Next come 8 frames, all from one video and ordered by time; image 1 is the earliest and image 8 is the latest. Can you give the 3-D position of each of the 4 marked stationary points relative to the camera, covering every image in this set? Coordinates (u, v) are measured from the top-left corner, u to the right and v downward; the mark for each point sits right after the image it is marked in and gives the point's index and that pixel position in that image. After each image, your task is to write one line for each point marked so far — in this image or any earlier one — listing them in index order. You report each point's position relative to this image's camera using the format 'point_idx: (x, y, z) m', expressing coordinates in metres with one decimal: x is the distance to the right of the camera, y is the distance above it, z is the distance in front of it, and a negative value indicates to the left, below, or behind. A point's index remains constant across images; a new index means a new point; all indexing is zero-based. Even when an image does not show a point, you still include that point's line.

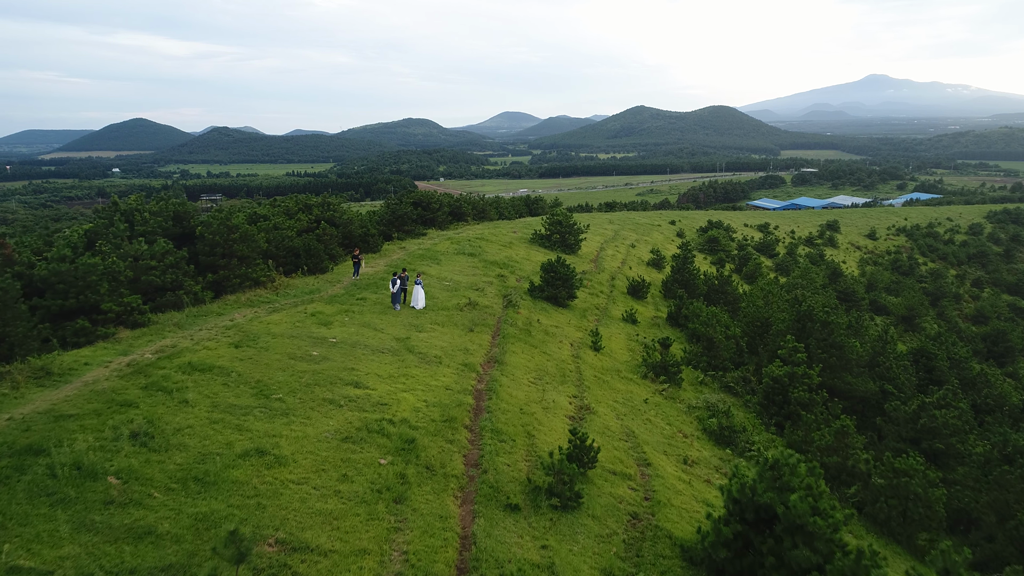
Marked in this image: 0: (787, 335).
0: (+7.6, -1.4, +19.8) m
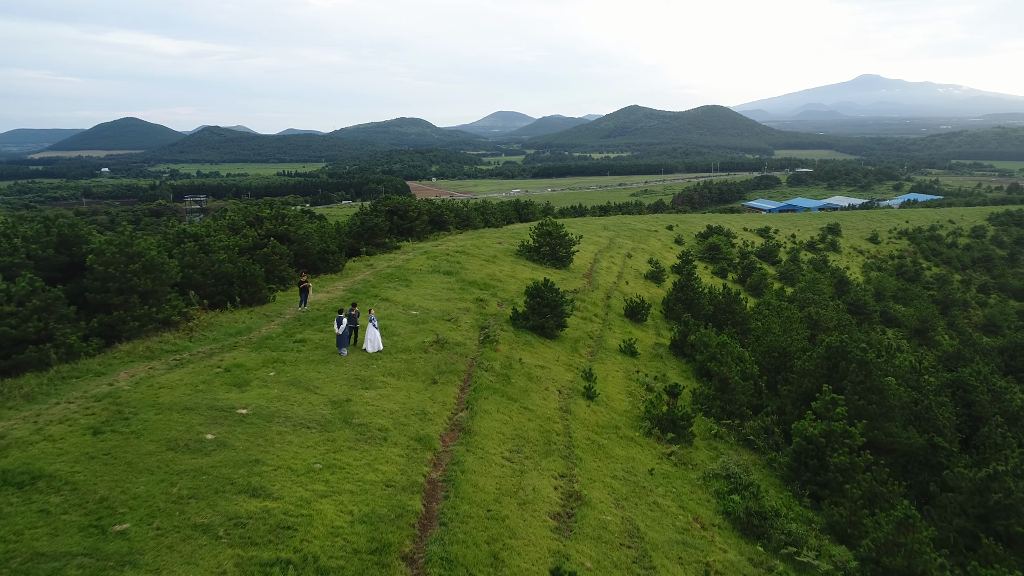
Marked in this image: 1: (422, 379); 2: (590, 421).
0: (+7.0, -2.1, +16.7) m
1: (-1.7, -1.7, +13.2) m
2: (+1.5, -2.6, +13.9) m
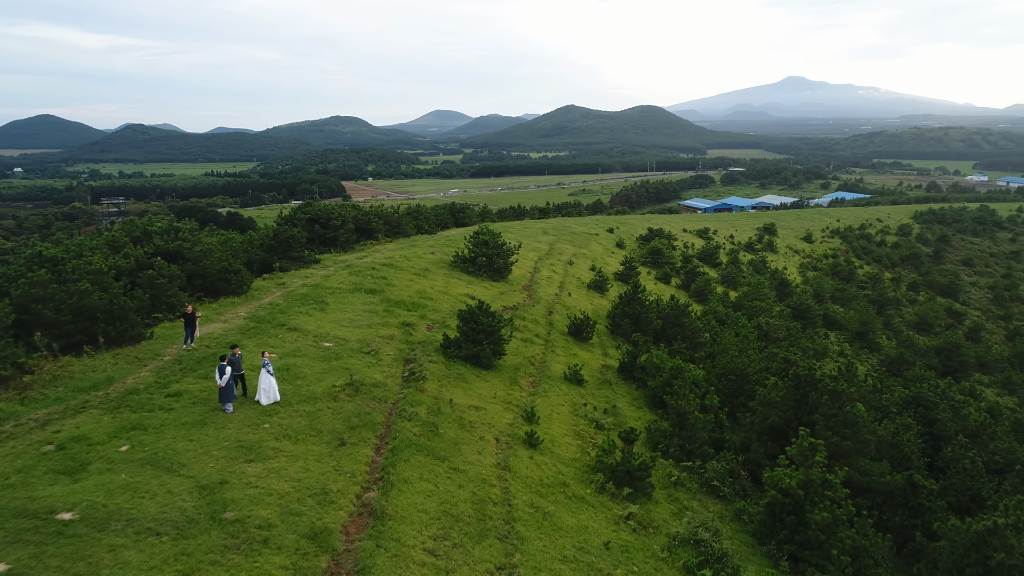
0: (+5.6, -2.6, +15.0) m
1: (-2.8, -2.3, +10.7) m
2: (+0.3, -3.1, +11.7) m
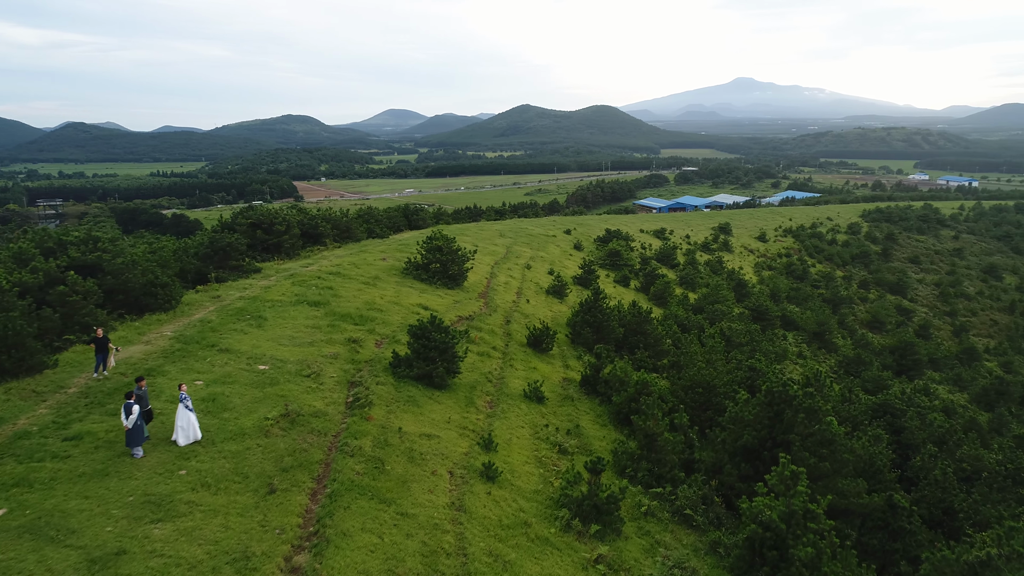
0: (+4.7, -2.8, +14.1) m
1: (-3.4, -2.6, +9.3) m
2: (-0.3, -3.4, +10.5) m
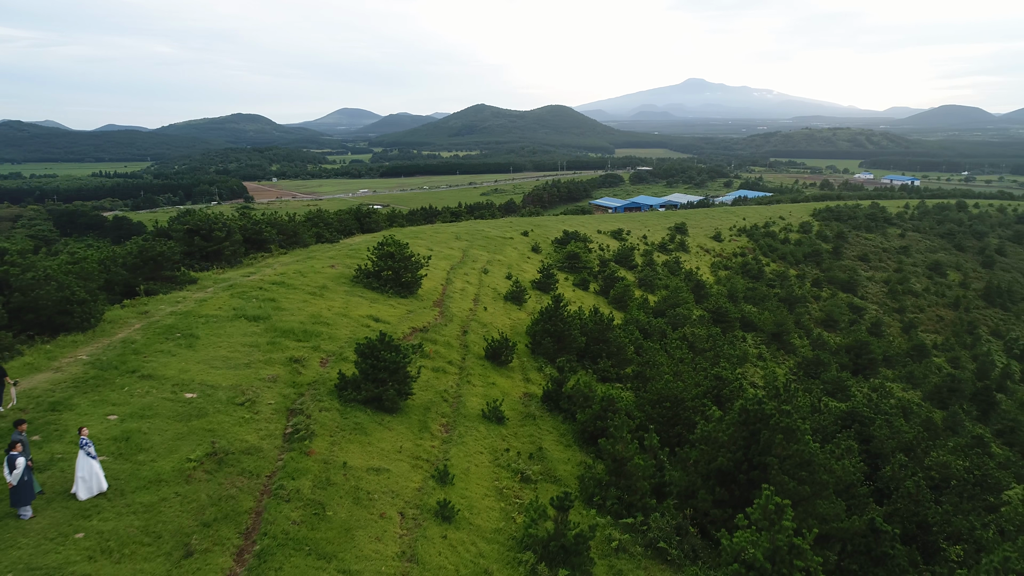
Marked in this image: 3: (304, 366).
0: (+4.0, -3.0, +13.2) m
1: (-3.8, -2.9, +8.0) m
2: (-0.8, -3.7, +9.3) m
3: (-4.4, -1.7, +15.2) m
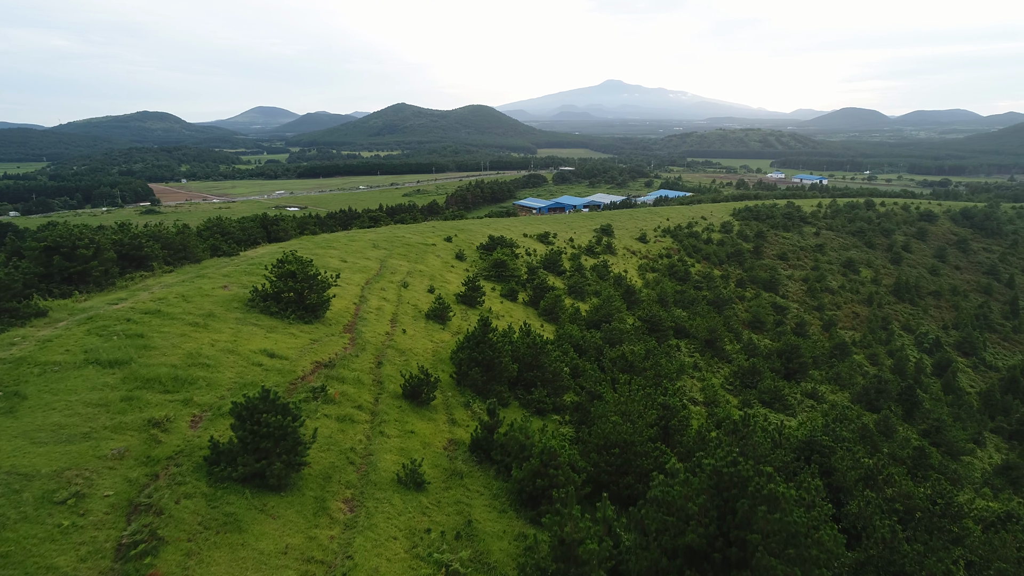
0: (+2.8, -3.5, +10.8) m
1: (-4.4, -3.6, +4.8) m
2: (-1.6, -4.3, +6.5) m
3: (-5.7, -2.4, +11.9) m
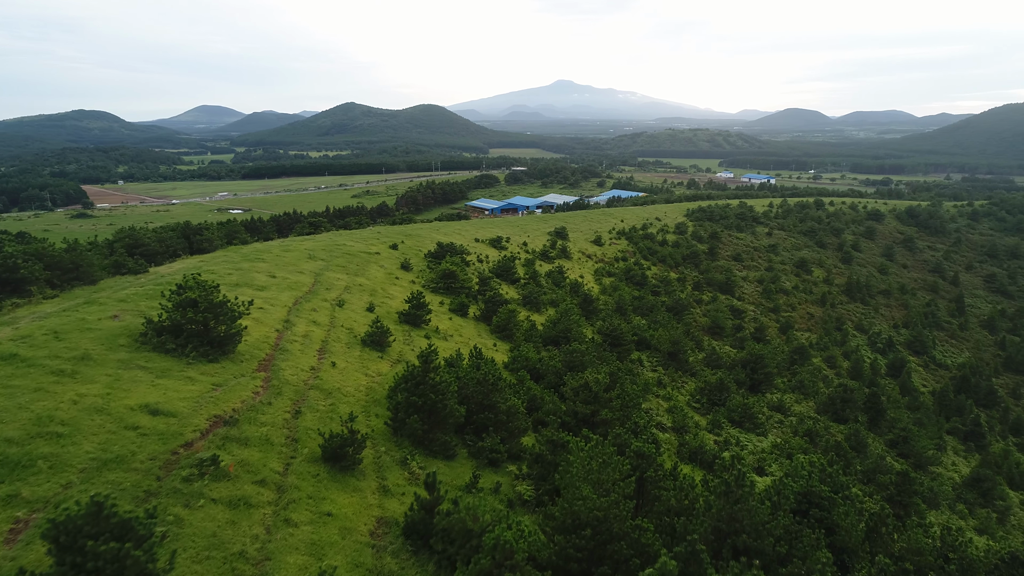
0: (+2.2, -4.2, +7.9) m
1: (-4.6, -4.3, +1.4) m
2: (-1.9, -5.0, +3.2) m
3: (-6.4, -3.1, +8.4) m
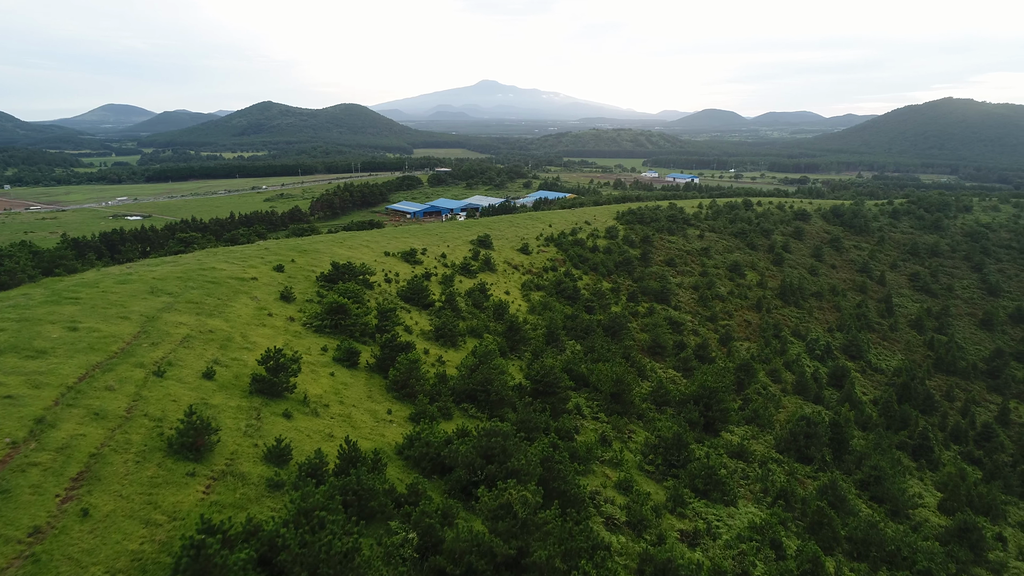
0: (+1.3, -5.6, +0.4) m
1: (-4.9, -5.9, -6.6) m
2: (-2.3, -6.6, -4.6) m
3: (-7.4, -4.8, +0.1) m
